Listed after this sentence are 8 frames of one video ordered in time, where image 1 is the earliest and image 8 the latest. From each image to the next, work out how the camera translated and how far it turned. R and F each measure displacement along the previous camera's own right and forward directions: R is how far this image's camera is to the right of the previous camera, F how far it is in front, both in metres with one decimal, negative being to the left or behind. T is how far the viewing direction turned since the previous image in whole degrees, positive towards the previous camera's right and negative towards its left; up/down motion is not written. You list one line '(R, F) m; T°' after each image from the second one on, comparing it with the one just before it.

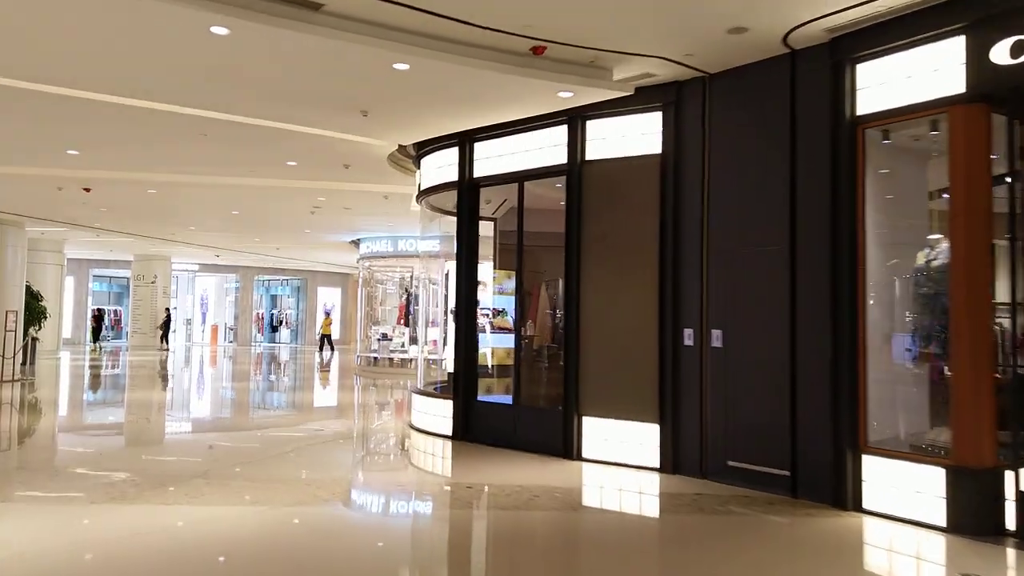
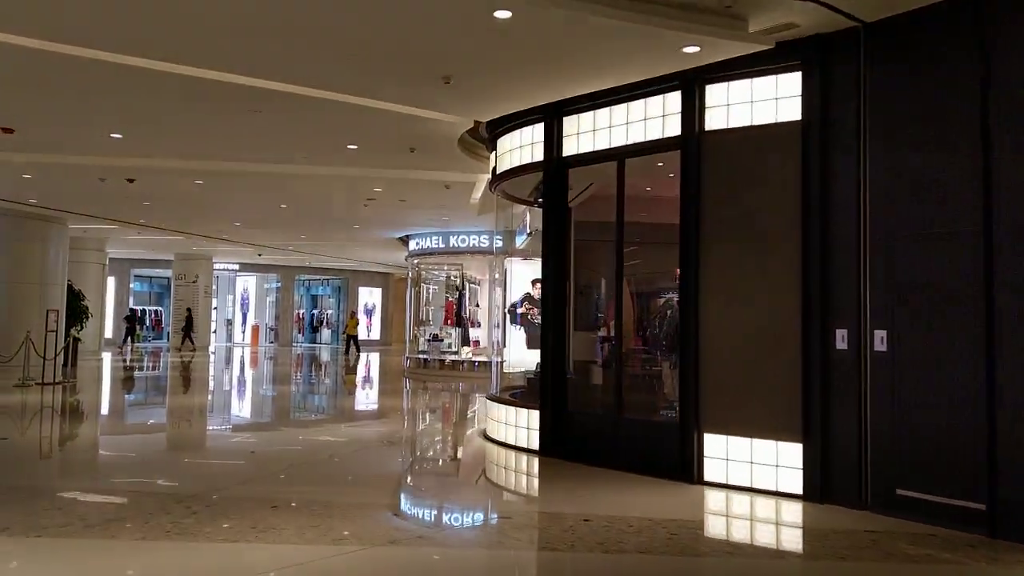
(-0.5, +0.8) m; -2°
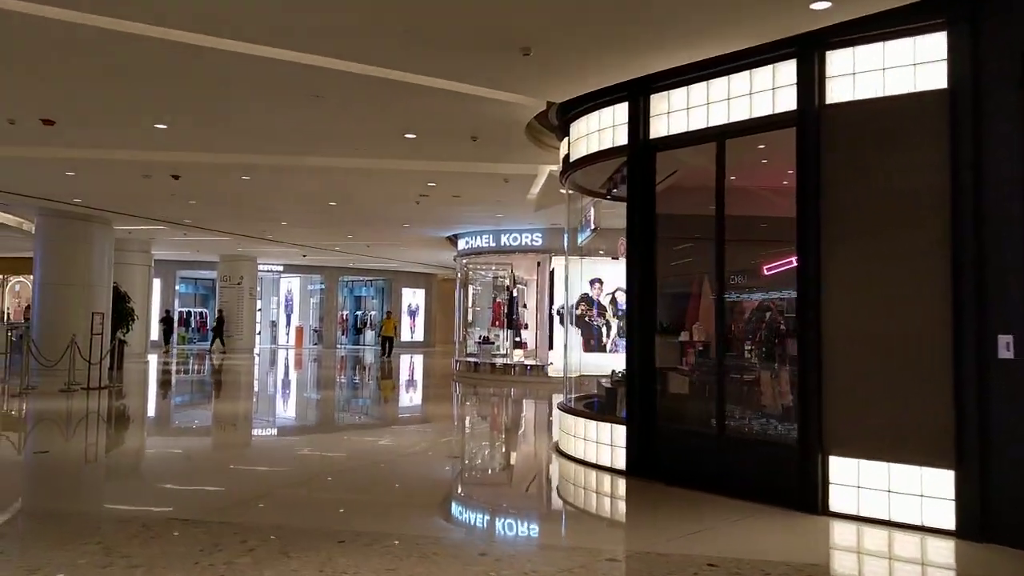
(-0.3, +0.6) m; -3°
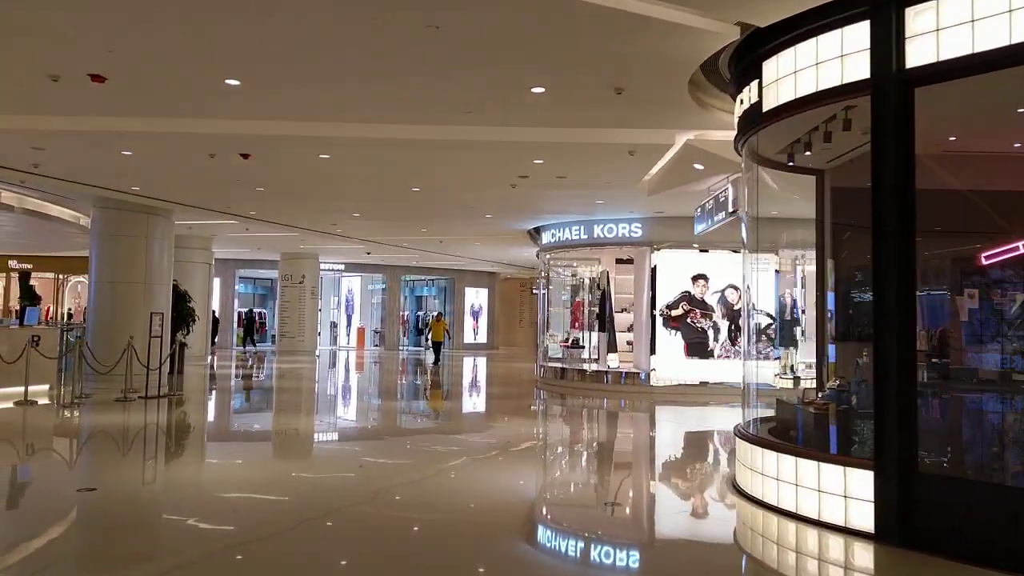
(-0.7, +1.4) m; -3°
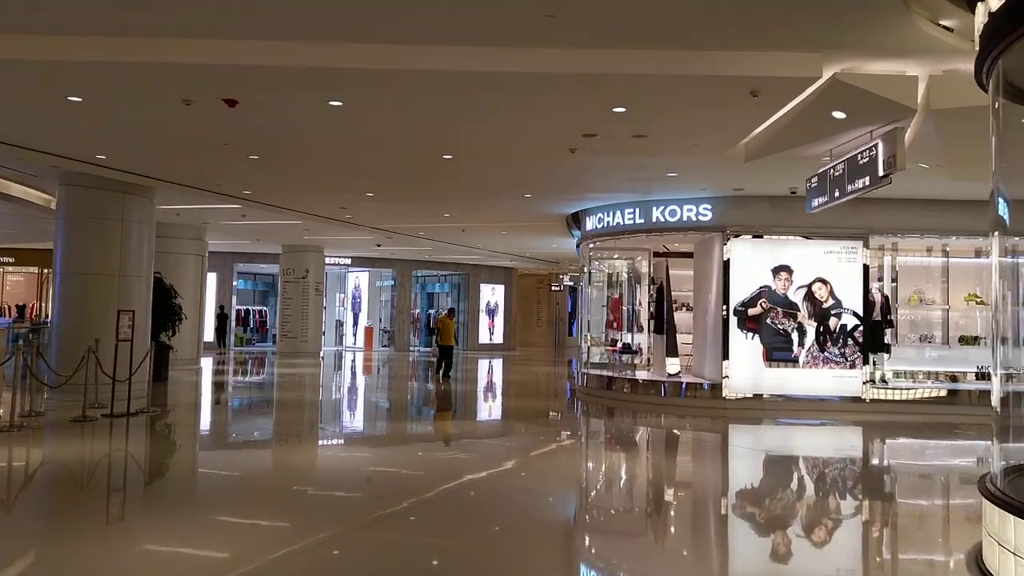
(-0.5, +1.8) m; 0°
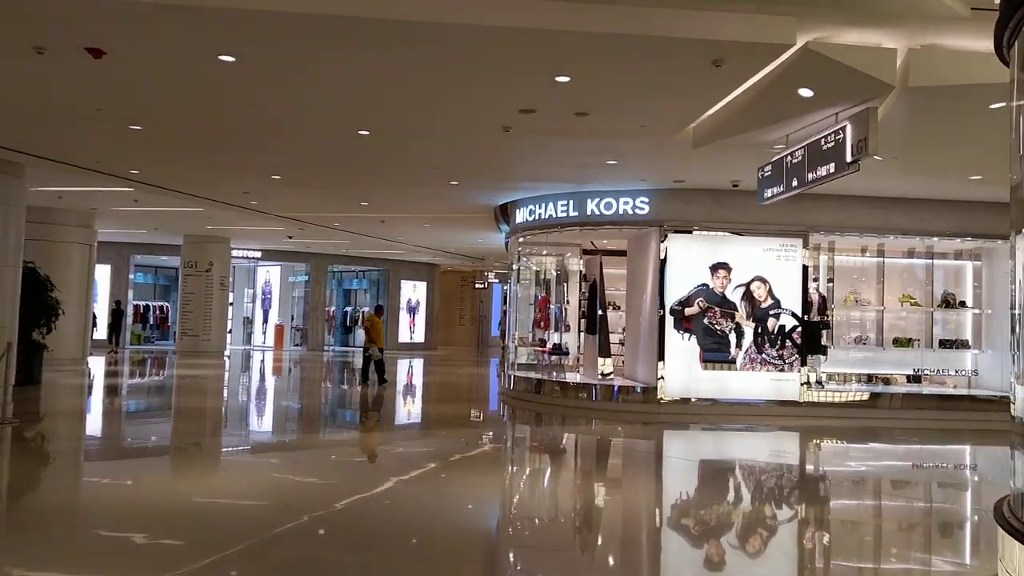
(0.0, +0.8) m; +6°
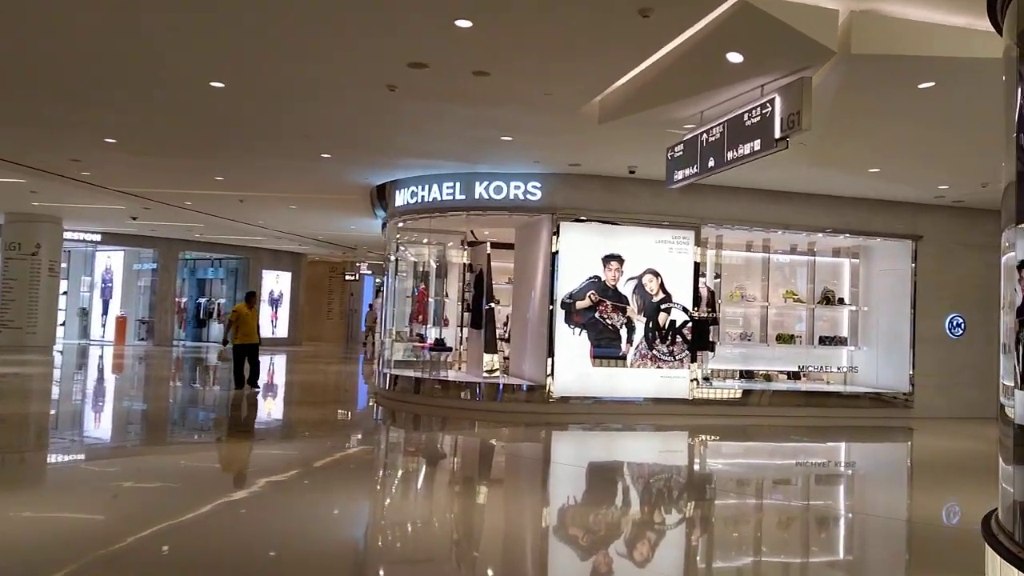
(-0.1, +0.8) m; +10°
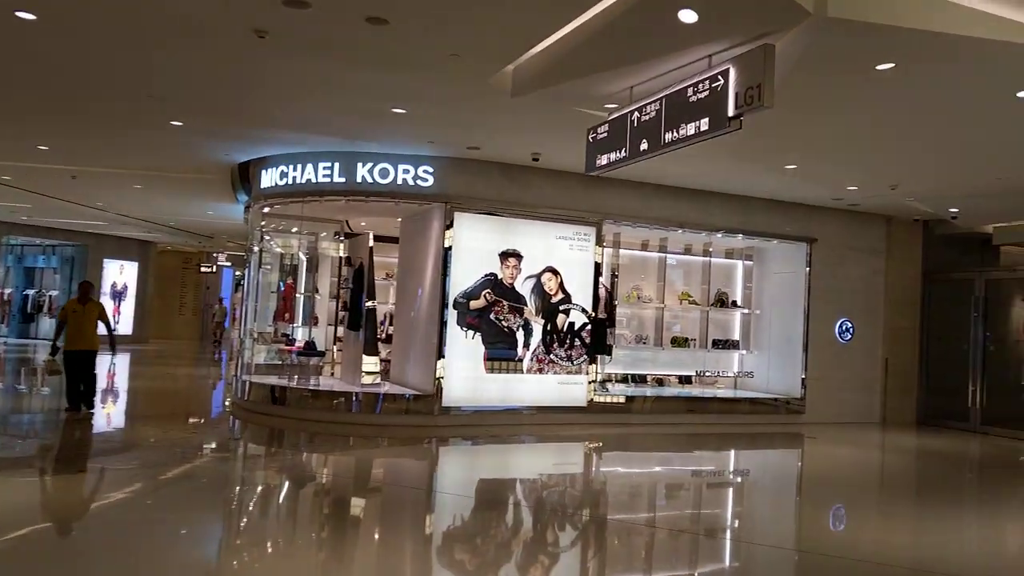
(-0.2, +0.9) m; +10°
